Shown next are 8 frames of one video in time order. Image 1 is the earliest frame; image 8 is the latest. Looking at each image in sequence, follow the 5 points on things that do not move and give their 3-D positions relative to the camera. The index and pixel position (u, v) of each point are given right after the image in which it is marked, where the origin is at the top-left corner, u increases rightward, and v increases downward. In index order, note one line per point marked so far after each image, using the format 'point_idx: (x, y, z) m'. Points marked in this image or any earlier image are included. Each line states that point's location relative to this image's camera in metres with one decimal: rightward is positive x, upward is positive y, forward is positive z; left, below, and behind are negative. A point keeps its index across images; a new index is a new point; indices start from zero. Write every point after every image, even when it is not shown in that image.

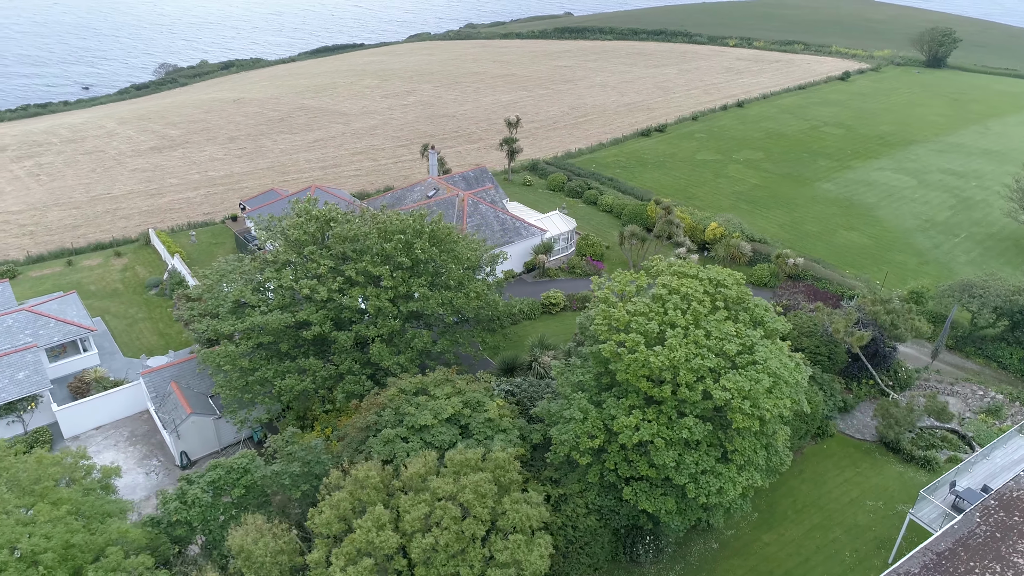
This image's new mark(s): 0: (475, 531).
0: (-1.0, -6.2, +18.1) m
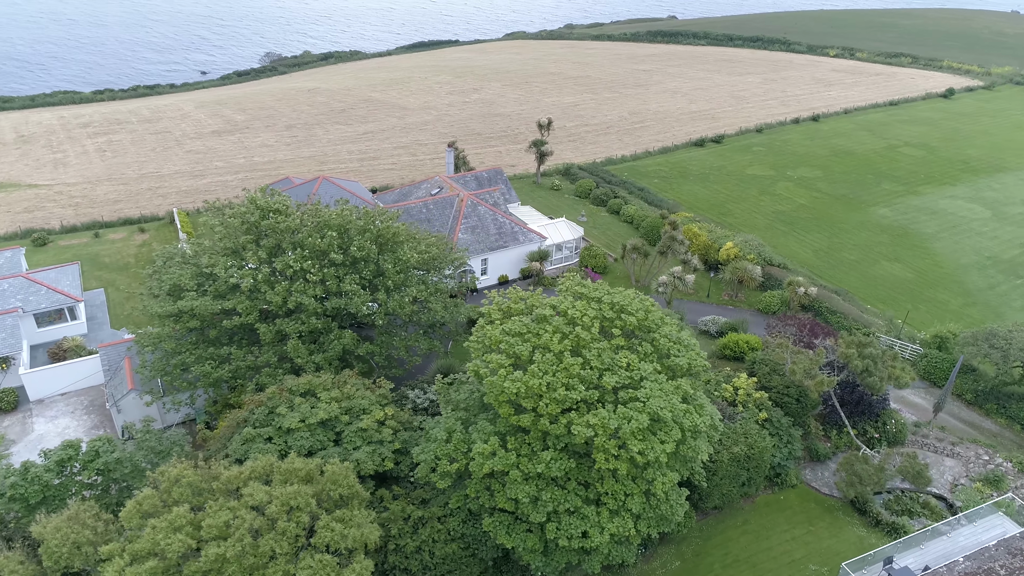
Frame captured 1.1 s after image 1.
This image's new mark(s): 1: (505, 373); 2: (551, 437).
0: (-5.8, -6.3, +17.3) m
1: (-0.3, -2.4, +20.0) m
2: (+1.1, -4.1, +19.4) m
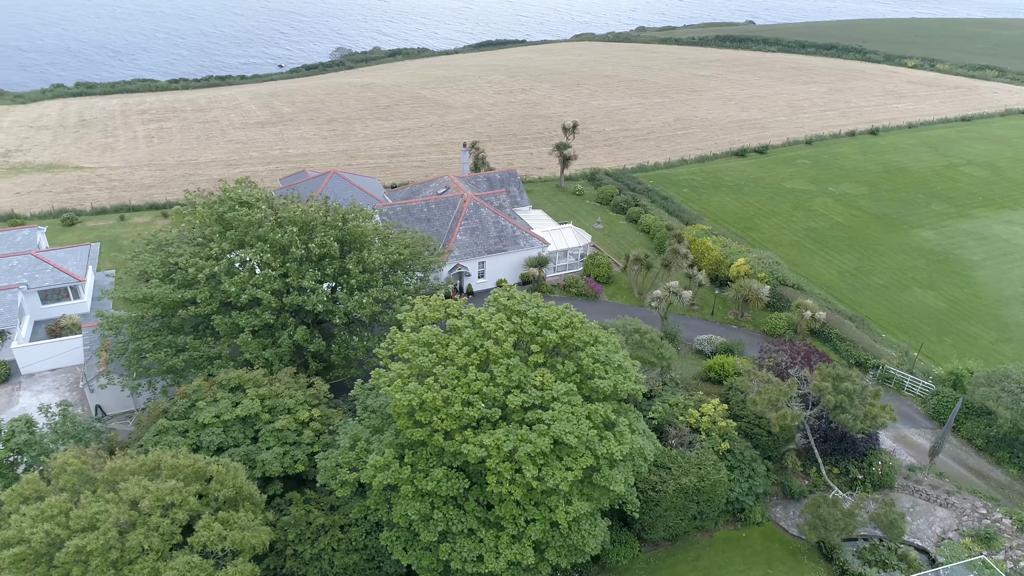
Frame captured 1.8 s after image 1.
0: (-9.0, -6.1, +17.1) m
1: (-3.0, -2.6, +19.2) m
2: (-1.8, -4.4, +18.6) m
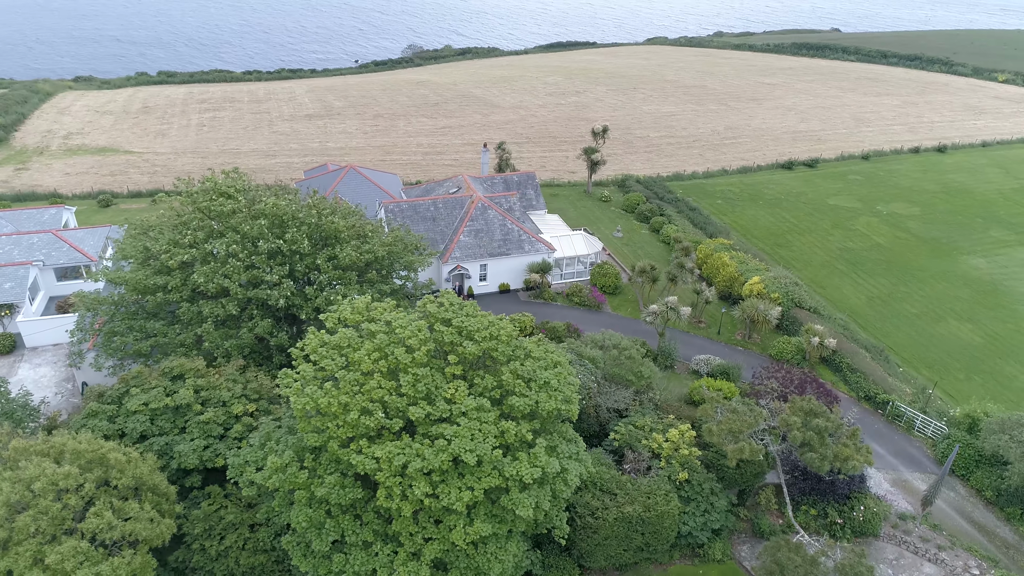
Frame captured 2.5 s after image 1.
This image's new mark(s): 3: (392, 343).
0: (-11.8, -5.7, +17.2) m
1: (-5.4, -2.6, +18.7) m
2: (-4.4, -4.4, +17.9) m
3: (-3.3, -1.5, +19.5) m
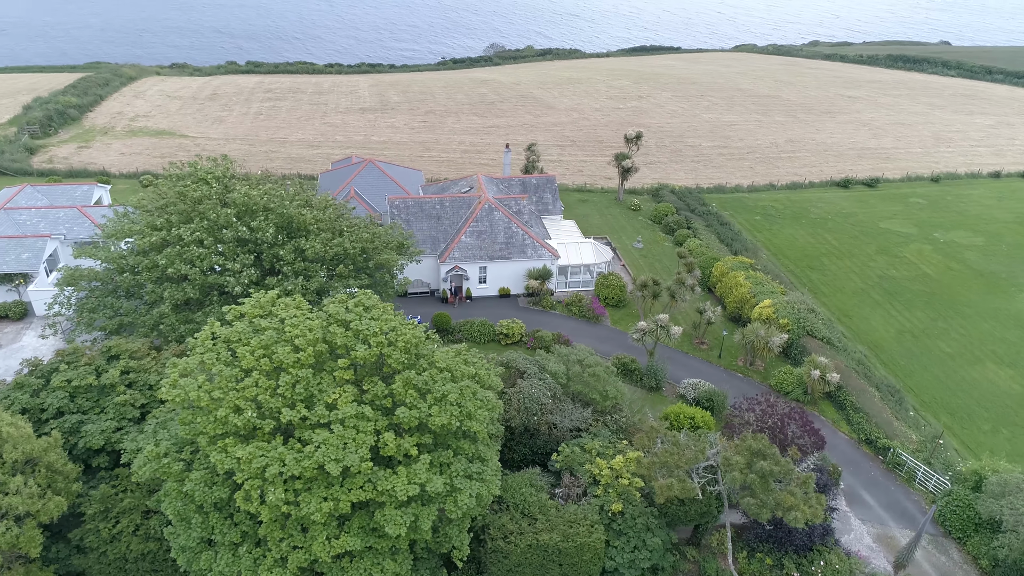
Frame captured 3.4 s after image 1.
0: (-15.1, -5.0, +17.6) m
1: (-8.4, -2.3, +18.4) m
2: (-7.6, -4.2, +17.5) m
3: (-6.1, -1.4, +18.9) m
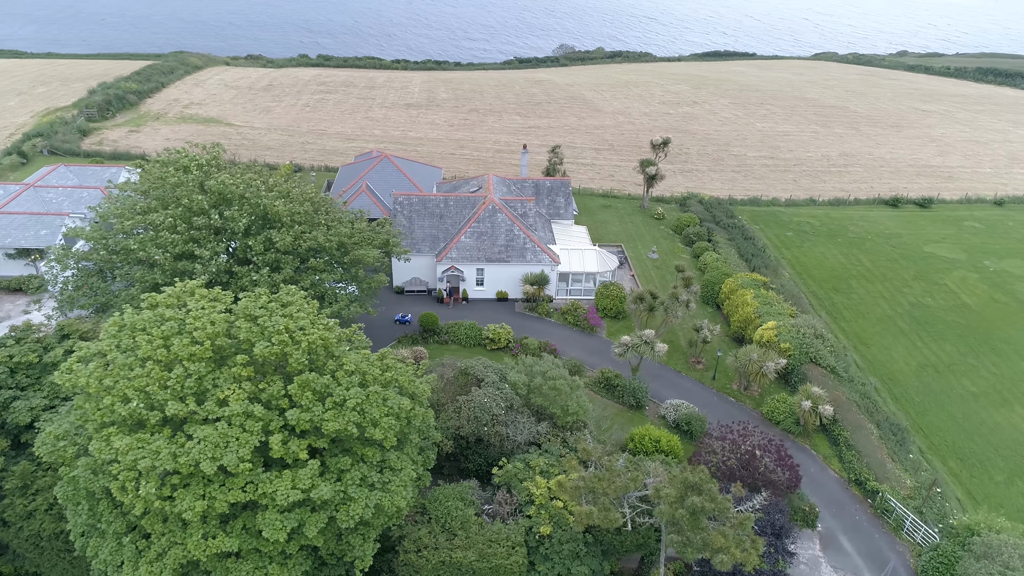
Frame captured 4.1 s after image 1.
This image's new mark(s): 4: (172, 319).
0: (-17.9, -4.2, +18.3) m
1: (-11.0, -1.9, +18.4) m
2: (-10.4, -3.9, +17.4) m
3: (-8.6, -1.2, +18.7) m
4: (-9.1, -0.8, +19.2) m
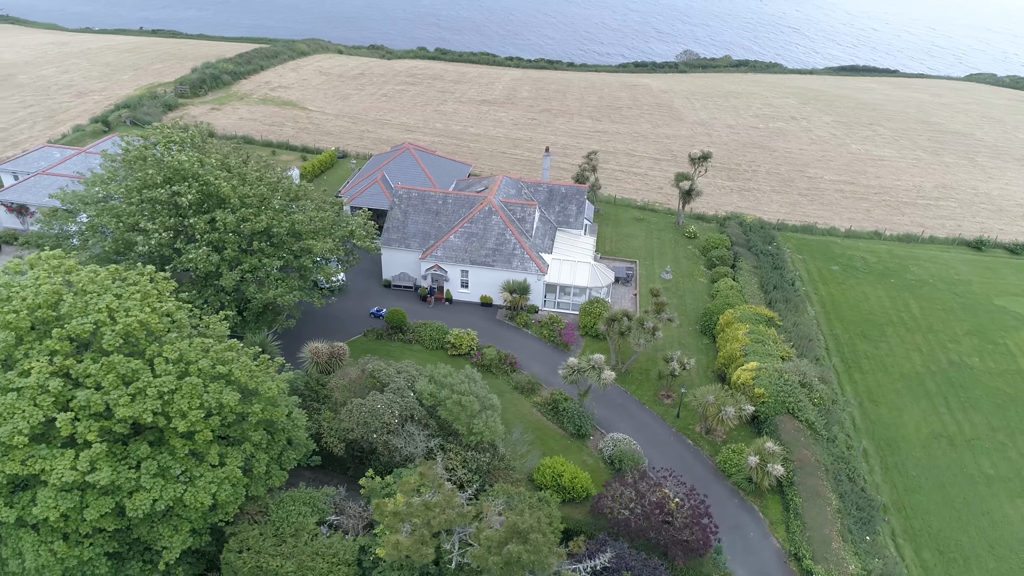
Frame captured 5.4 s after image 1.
0: (-22.7, -2.3, +20.2) m
1: (-15.7, -0.8, +19.1) m
2: (-15.5, -2.8, +18.1) m
3: (-13.2, -0.3, +19.0) m
4: (-13.6, +0.1, +19.5) m
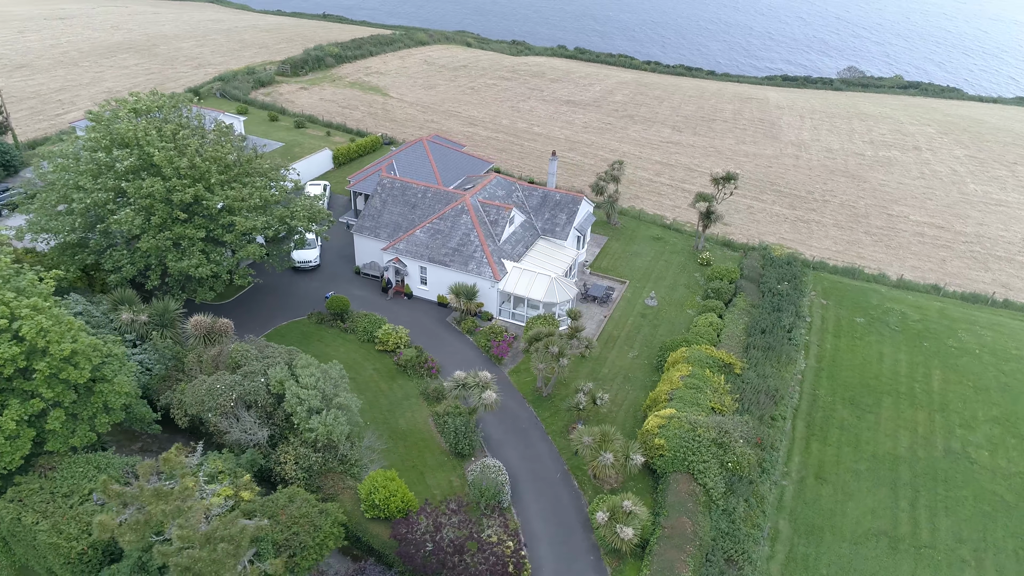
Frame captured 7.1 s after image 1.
0: (-28.7, +0.9, +24.0) m
1: (-21.9, +1.4, +21.4) m
2: (-22.2, -0.6, +20.4) m
3: (-19.5, +1.6, +20.7) m
4: (-19.7, +2.0, +21.4) m
